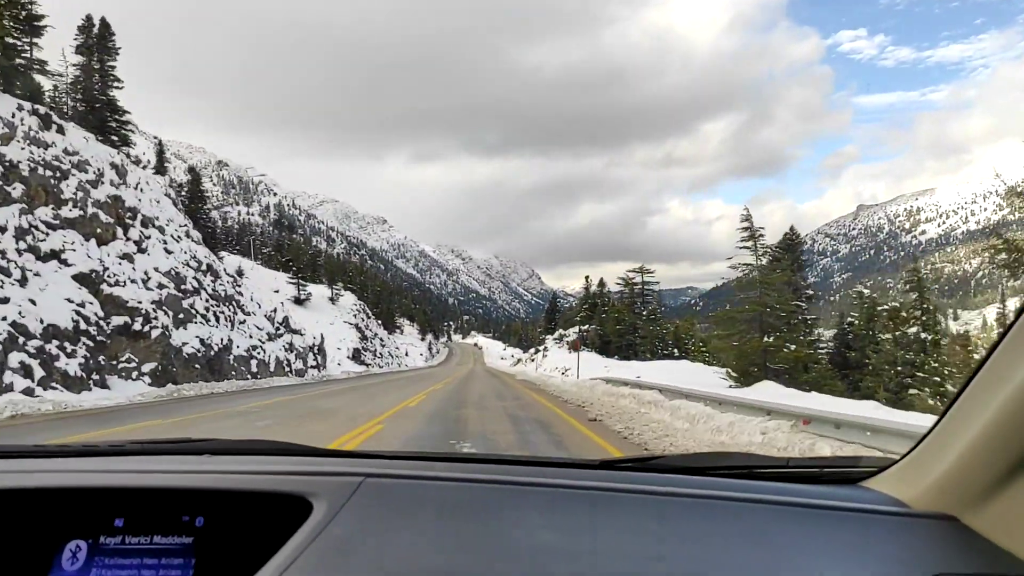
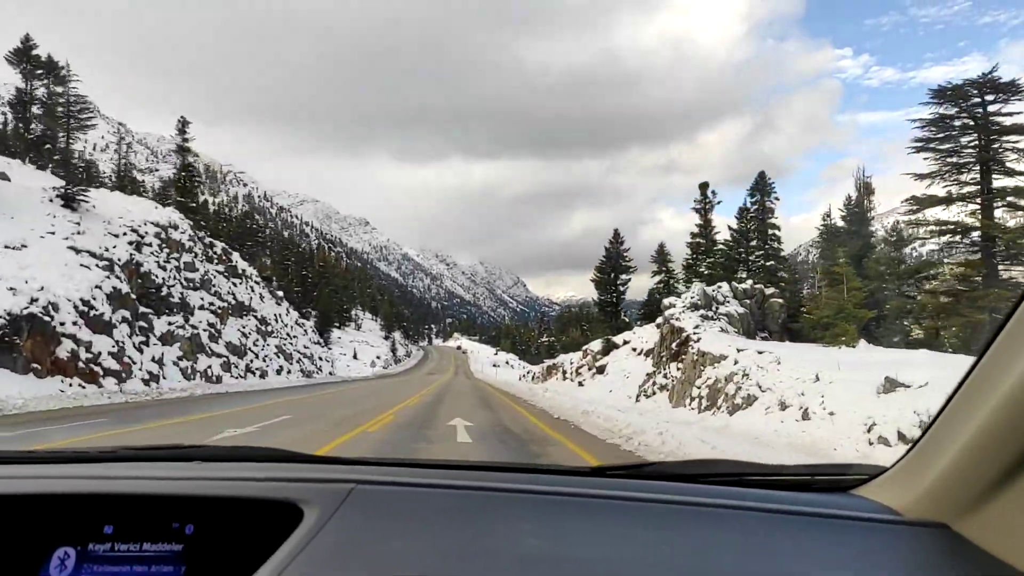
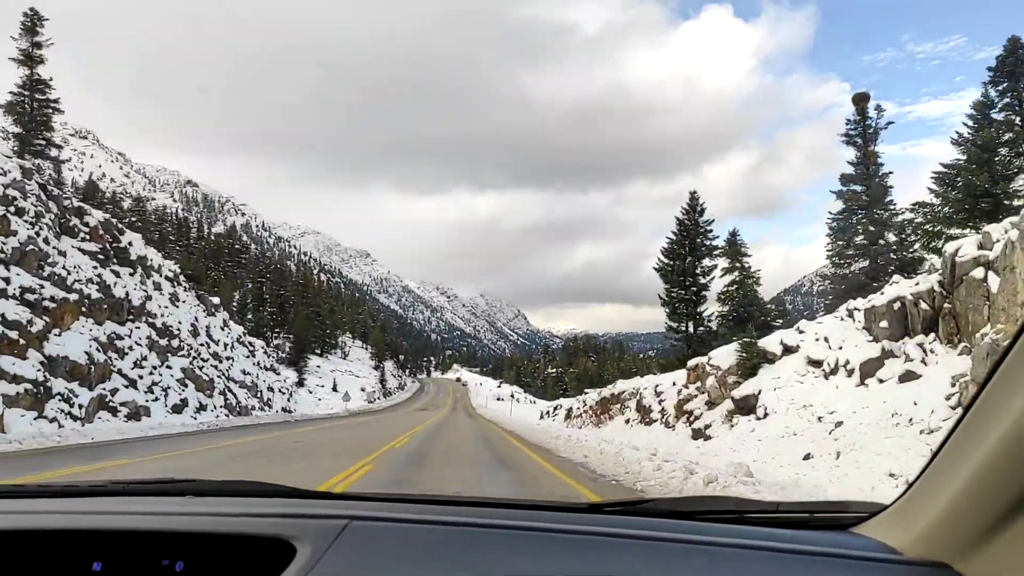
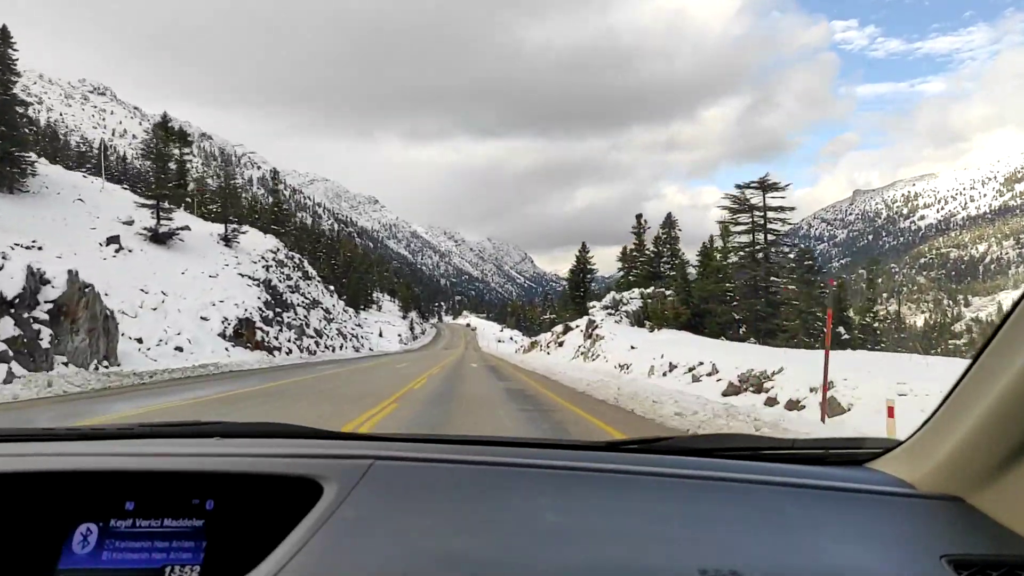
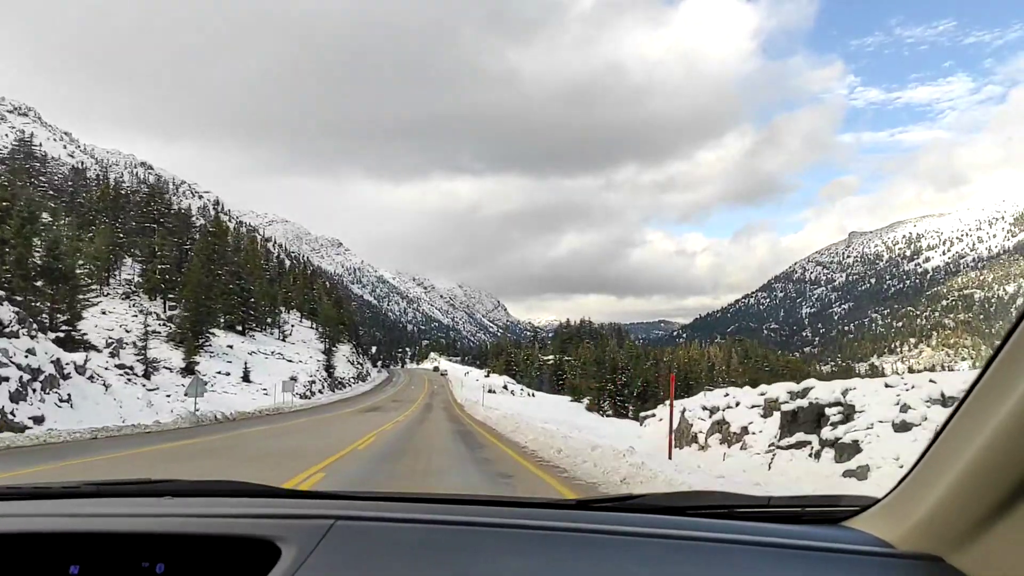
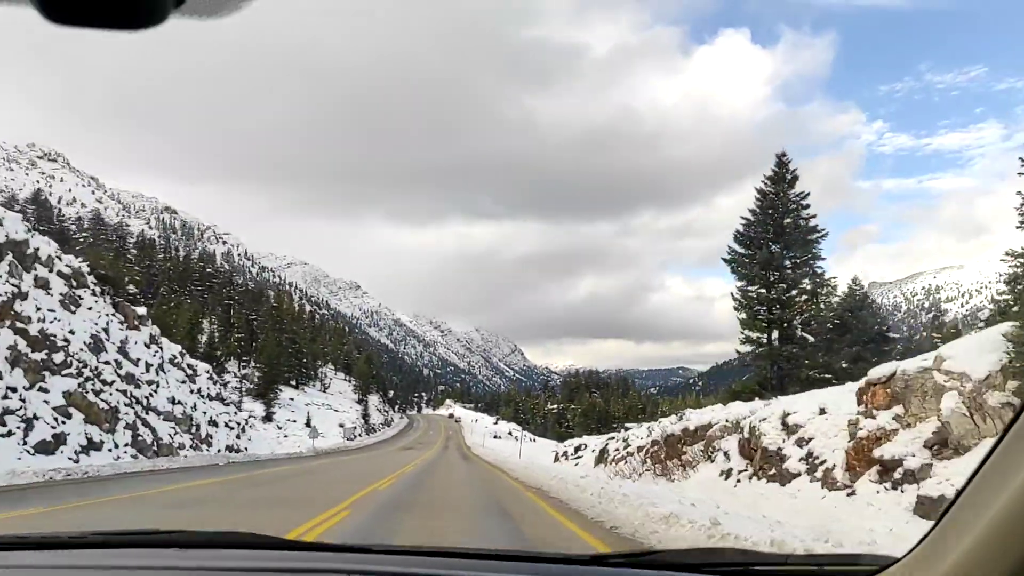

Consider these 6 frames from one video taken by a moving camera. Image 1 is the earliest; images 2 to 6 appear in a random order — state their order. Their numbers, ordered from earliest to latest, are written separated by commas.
4, 2, 3, 6, 5
